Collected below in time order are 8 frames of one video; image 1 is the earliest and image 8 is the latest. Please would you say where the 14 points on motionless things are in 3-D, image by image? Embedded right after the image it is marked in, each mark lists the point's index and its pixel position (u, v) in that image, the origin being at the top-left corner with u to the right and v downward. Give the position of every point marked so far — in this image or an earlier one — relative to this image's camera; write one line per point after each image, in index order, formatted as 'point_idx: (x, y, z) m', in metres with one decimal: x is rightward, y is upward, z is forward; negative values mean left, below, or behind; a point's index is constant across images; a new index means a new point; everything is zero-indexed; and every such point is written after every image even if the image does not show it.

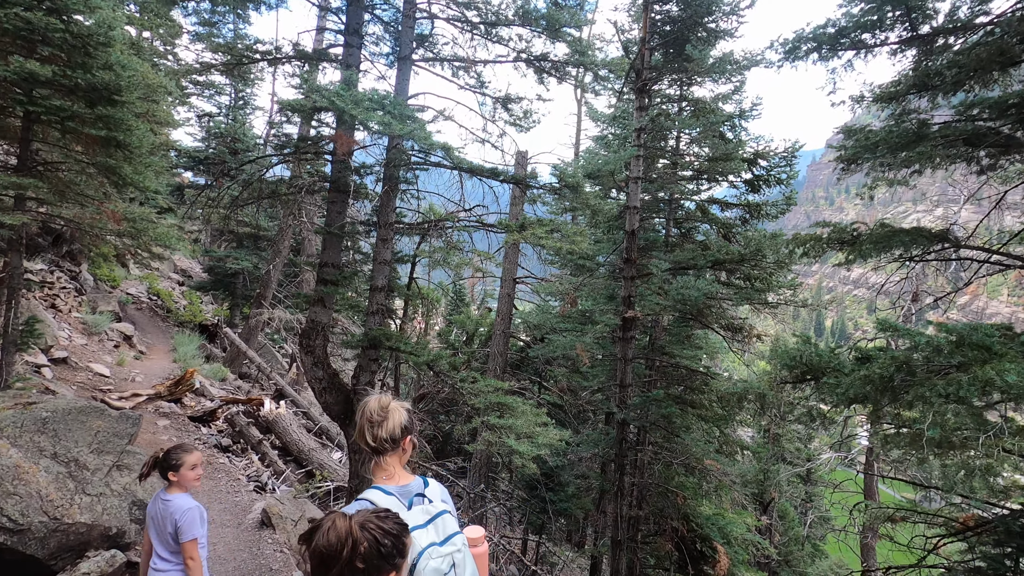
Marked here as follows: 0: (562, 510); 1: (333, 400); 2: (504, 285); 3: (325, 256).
0: (+1.2, -5.3, +12.7) m
1: (-1.9, -1.2, +5.8) m
2: (-0.2, 0.0, +11.7) m
3: (-2.0, +0.3, +5.8) m
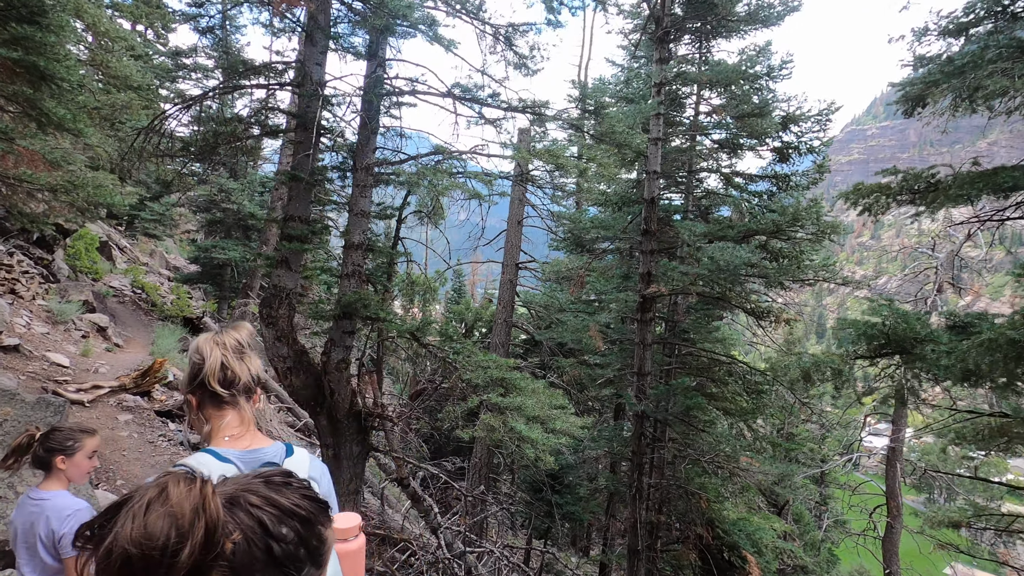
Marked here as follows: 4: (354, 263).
0: (+1.2, -5.0, +11.7) m
1: (-1.9, -0.9, +4.7) m
2: (-0.1, +0.3, +10.7) m
3: (-2.0, +0.7, +4.8) m
4: (-1.4, +0.2, +4.7) m
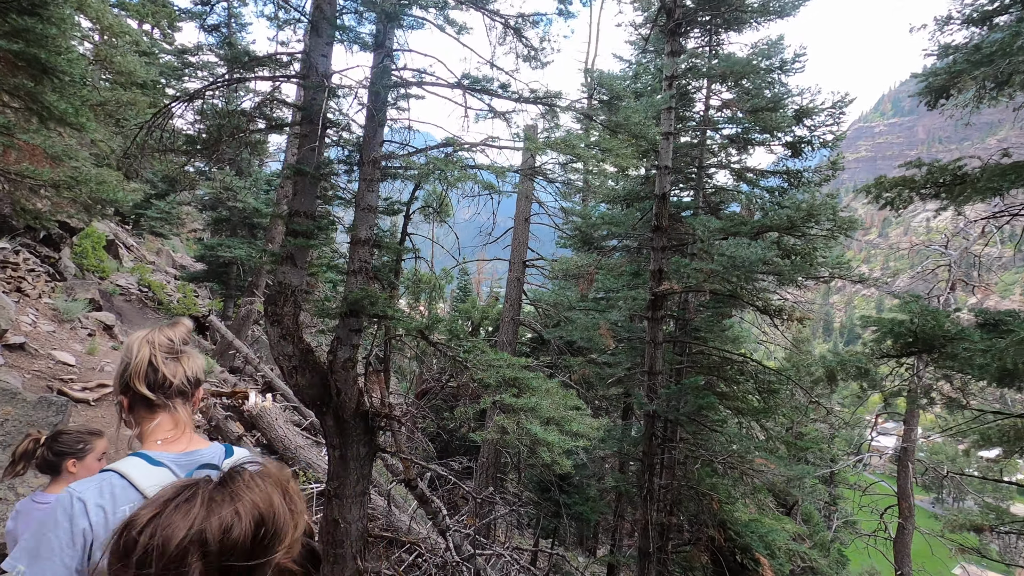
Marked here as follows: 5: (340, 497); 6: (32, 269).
0: (+1.4, -4.9, +11.6) m
1: (-1.8, -0.8, +4.6) m
2: (0.0, +0.4, +10.5) m
3: (-1.9, +0.7, +4.7) m
4: (-1.3, +0.2, +4.6) m
5: (-1.5, -1.9, +4.8) m
6: (-10.6, +0.4, +11.8) m
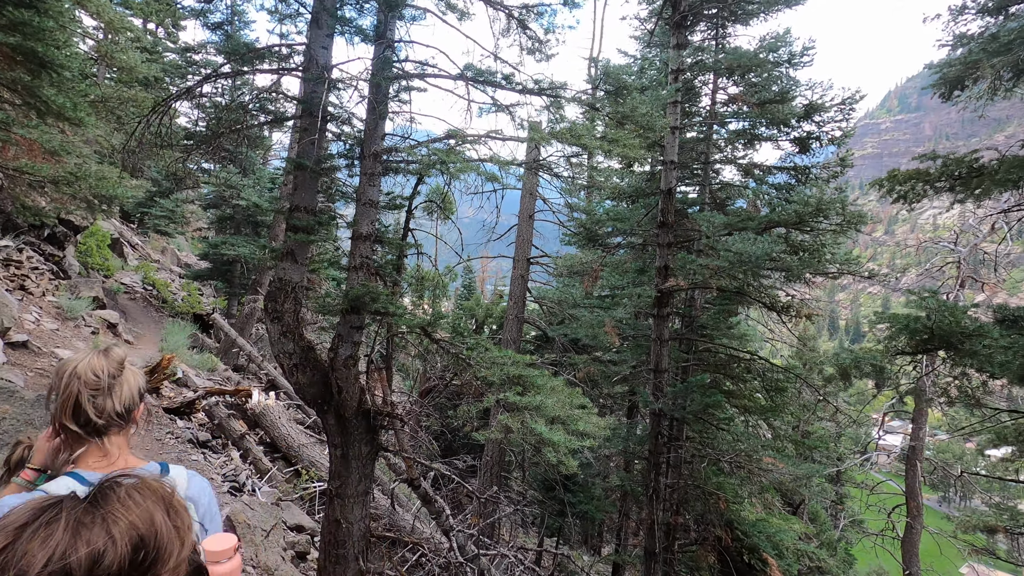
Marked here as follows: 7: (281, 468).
0: (+1.5, -4.9, +11.5) m
1: (-1.8, -0.8, +4.6) m
2: (+0.1, +0.4, +10.4) m
3: (-1.9, +0.8, +4.6) m
4: (-1.3, +0.3, +4.5) m
5: (-1.5, -1.8, +4.7) m
6: (-10.5, +0.5, +11.8) m
7: (-3.7, -2.9, +8.6) m
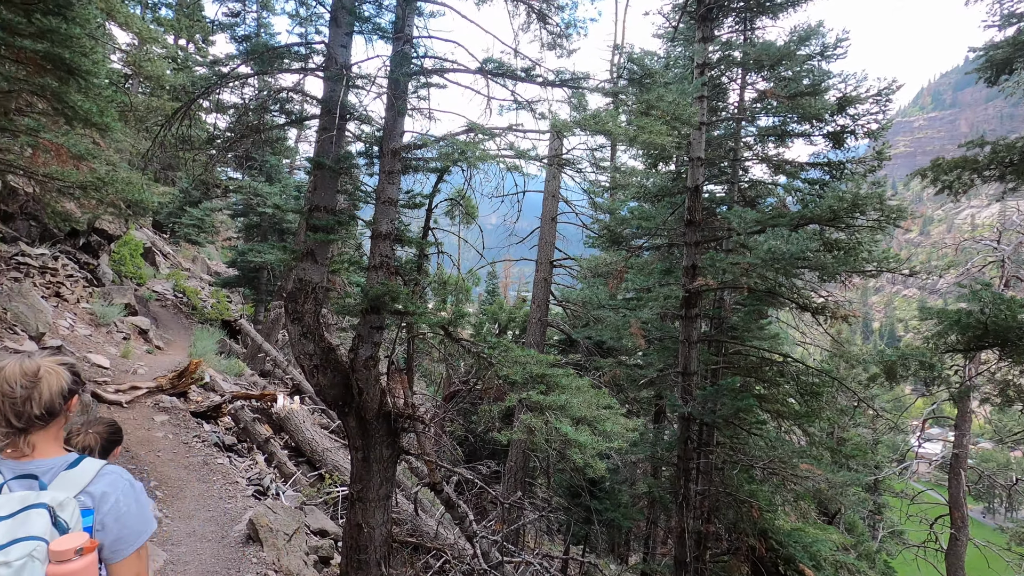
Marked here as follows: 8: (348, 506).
0: (+2.0, -4.9, +11.2) m
1: (-1.6, -0.8, +4.5) m
2: (+0.5, +0.4, +10.3) m
3: (-1.7, +0.8, +4.5) m
4: (-1.1, +0.3, +4.4) m
5: (-1.3, -1.8, +4.6) m
6: (-10.0, +0.3, +12.1) m
7: (-3.3, -3.0, +8.6) m
8: (-1.4, -1.9, +4.7) m
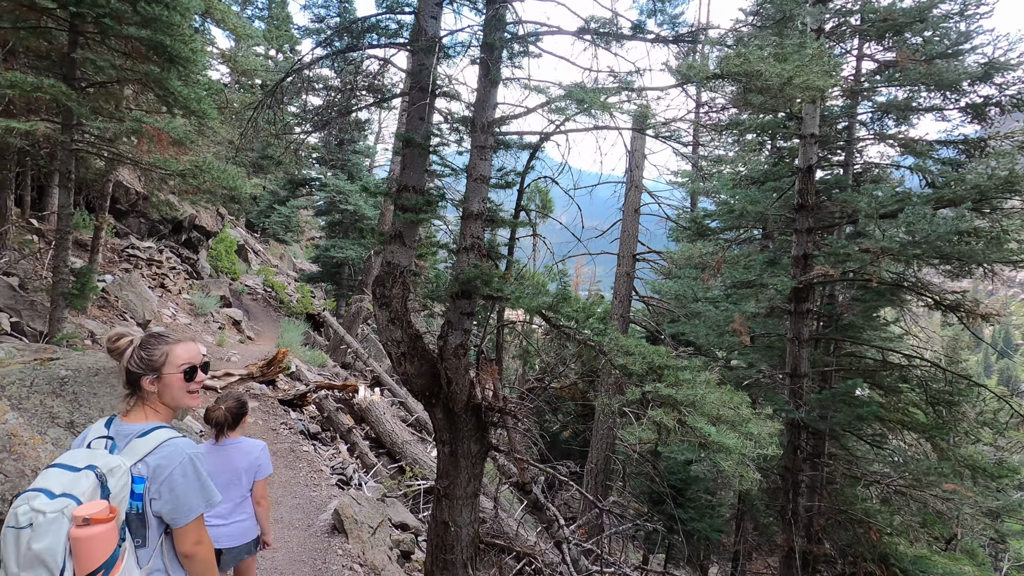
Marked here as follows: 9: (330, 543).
0: (+3.6, -4.8, +10.5) m
1: (-0.8, -0.7, +4.3) m
2: (+2.0, +0.5, +9.8) m
3: (-0.9, +0.9, +4.3) m
4: (-0.3, +0.4, +4.1) m
5: (-0.5, -1.7, +4.4) m
6: (-8.2, +0.5, +12.9) m
7: (-2.0, -2.8, +8.6) m
8: (-0.6, -1.8, +4.5) m
9: (-1.7, -2.4, +5.0) m
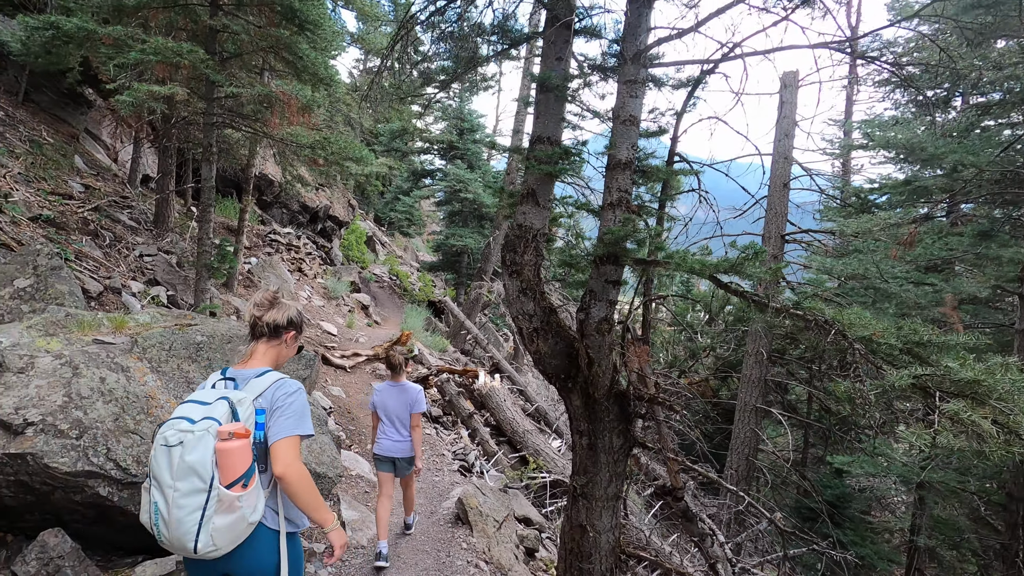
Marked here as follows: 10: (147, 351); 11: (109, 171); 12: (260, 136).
0: (+5.8, -4.5, +8.9) m
1: (+0.2, -0.4, +3.7) m
2: (+4.2, +0.8, +8.5) m
3: (+0.2, +1.1, +3.8) m
4: (+0.7, +0.6, +3.5) m
5: (+0.5, -1.5, +3.8) m
6: (-5.2, +0.9, +13.7) m
7: (-0.1, -2.5, +8.2) m
8: (+0.4, -1.5, +3.9) m
9: (-0.5, -2.1, +4.6) m
10: (-2.5, -0.4, +3.7) m
11: (-6.8, +2.0, +9.1) m
12: (-2.6, +1.6, +5.5) m
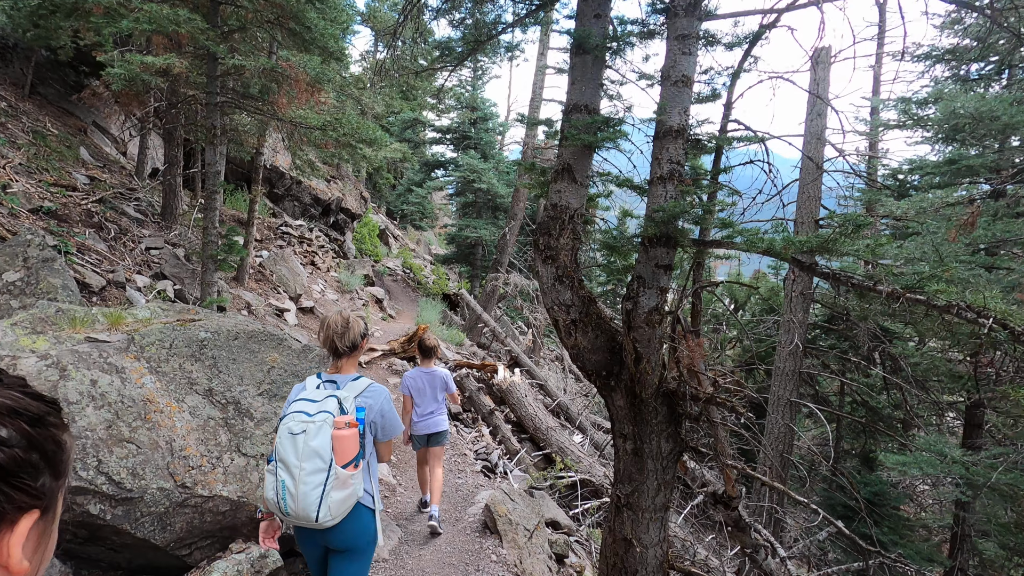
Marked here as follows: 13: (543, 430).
0: (+6.2, -4.3, +8.5) m
1: (+0.5, -0.3, +3.3) m
2: (+4.5, +1.0, +8.0) m
3: (+0.4, +1.2, +3.4) m
4: (+0.9, +0.7, +3.0) m
5: (+0.8, -1.4, +3.4) m
6: (-4.7, +1.0, +13.4) m
7: (+0.3, -2.4, +7.9) m
8: (+0.7, -1.5, +3.5) m
9: (-0.2, -2.1, +4.3) m
10: (-2.3, -0.4, +3.4) m
11: (-6.5, +2.1, +8.8) m
12: (-2.3, +1.6, +5.1) m
13: (+0.5, -2.1, +8.1) m
